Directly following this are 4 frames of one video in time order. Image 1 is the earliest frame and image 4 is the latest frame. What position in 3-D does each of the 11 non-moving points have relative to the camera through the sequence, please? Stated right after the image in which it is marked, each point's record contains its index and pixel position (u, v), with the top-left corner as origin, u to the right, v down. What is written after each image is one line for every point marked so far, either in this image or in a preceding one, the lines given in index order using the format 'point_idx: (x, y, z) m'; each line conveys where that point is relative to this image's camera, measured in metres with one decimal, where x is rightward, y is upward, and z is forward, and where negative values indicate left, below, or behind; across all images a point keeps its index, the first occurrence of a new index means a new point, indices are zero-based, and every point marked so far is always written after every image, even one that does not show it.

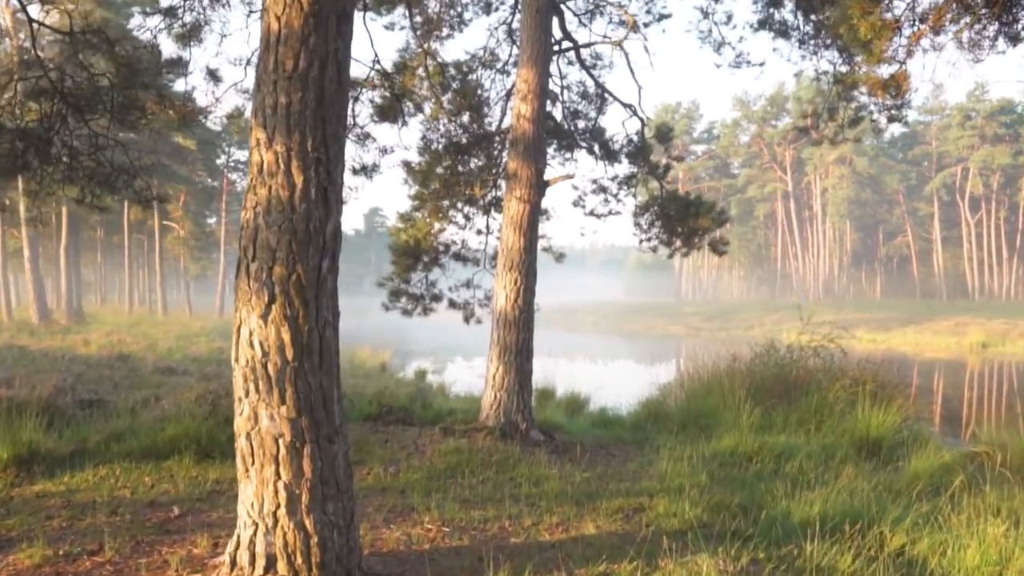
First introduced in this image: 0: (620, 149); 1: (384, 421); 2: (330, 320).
0: (+1.4, +1.8, +10.0) m
1: (-1.3, -1.4, +8.3) m
2: (-0.7, -0.1, +3.2) m
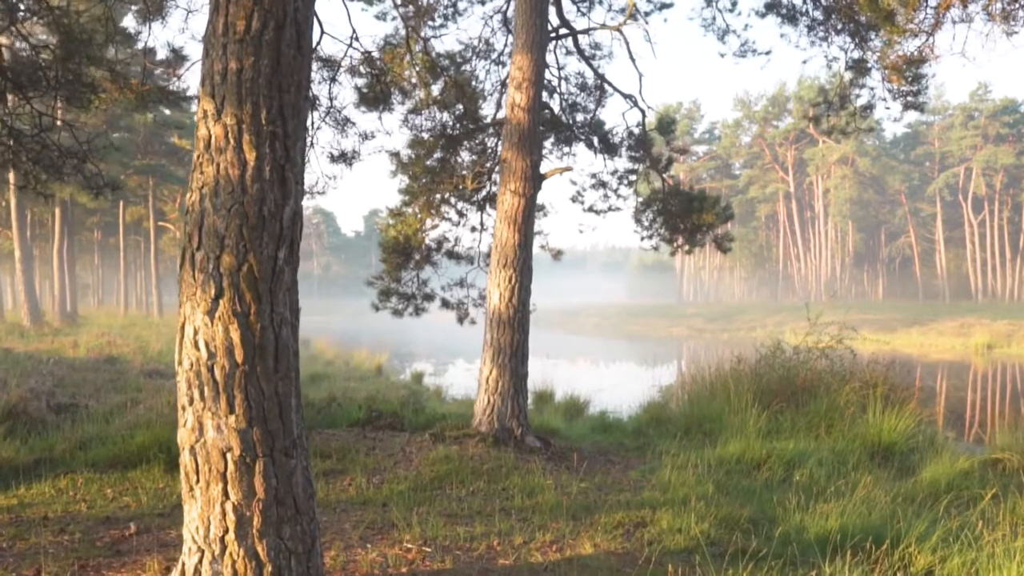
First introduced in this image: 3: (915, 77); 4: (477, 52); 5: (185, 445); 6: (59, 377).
0: (+1.3, +1.8, +9.6) m
1: (-1.4, -1.4, +7.9) m
2: (-0.8, -0.1, +2.8) m
3: (+3.3, +1.7, +6.5) m
4: (-0.4, +2.8, +9.4) m
5: (-1.1, -0.5, +2.8) m
6: (-6.6, -1.3, +11.5) m
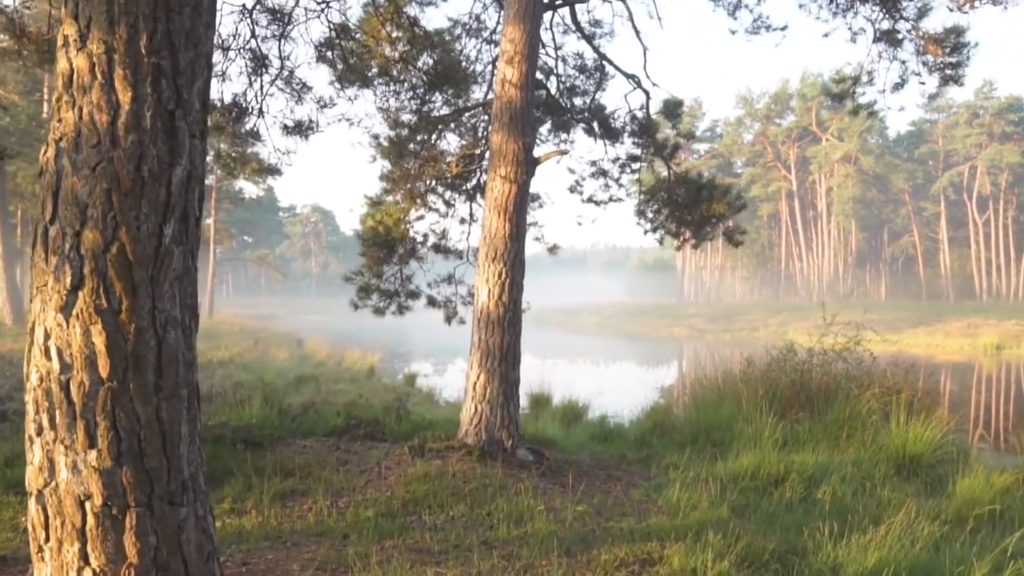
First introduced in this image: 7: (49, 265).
0: (+1.2, +1.8, +8.9) m
1: (-1.5, -1.3, +7.2) m
2: (-0.9, -0.1, +2.1) m
3: (+3.3, +1.8, +5.8) m
4: (-0.5, +2.8, +8.7) m
5: (-1.2, -0.5, +2.0) m
6: (-6.7, -1.2, +10.8) m
7: (-1.2, +0.1, +2.0) m
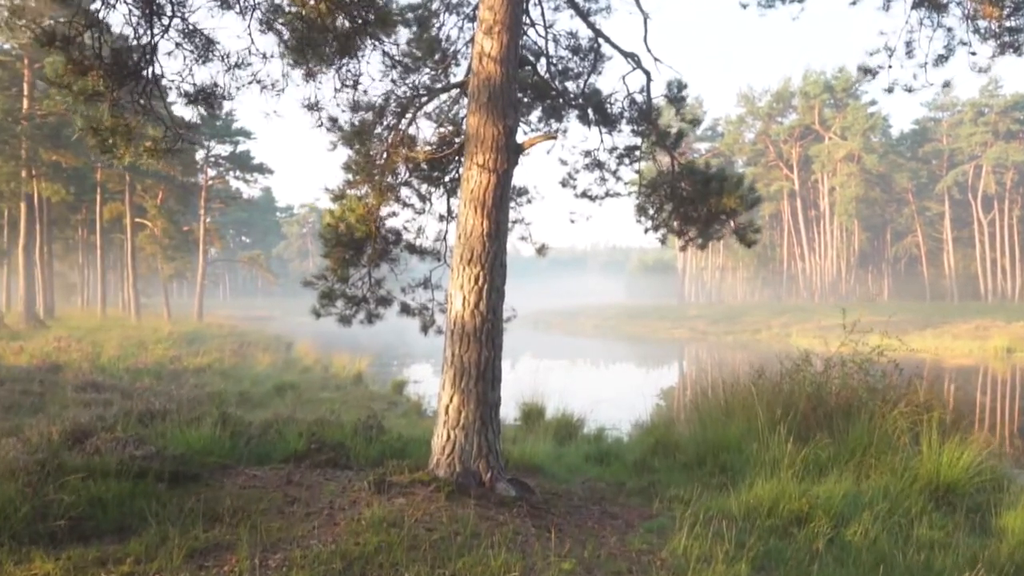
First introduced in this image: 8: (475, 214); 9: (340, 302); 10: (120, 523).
0: (+1.1, +1.7, +8.0) m
1: (-1.6, -1.4, +6.3) m
2: (-1.0, -0.1, +1.2) m
3: (+3.1, +1.7, +4.9) m
4: (-0.6, +2.8, +7.7) m
5: (-1.4, -0.6, +1.1) m
6: (-6.8, -1.3, +9.9) m
7: (-1.3, 0.0, +1.1) m
8: (-0.3, +0.5, +5.6) m
9: (-1.6, -0.1, +7.3) m
10: (-2.2, -1.3, +4.4) m
